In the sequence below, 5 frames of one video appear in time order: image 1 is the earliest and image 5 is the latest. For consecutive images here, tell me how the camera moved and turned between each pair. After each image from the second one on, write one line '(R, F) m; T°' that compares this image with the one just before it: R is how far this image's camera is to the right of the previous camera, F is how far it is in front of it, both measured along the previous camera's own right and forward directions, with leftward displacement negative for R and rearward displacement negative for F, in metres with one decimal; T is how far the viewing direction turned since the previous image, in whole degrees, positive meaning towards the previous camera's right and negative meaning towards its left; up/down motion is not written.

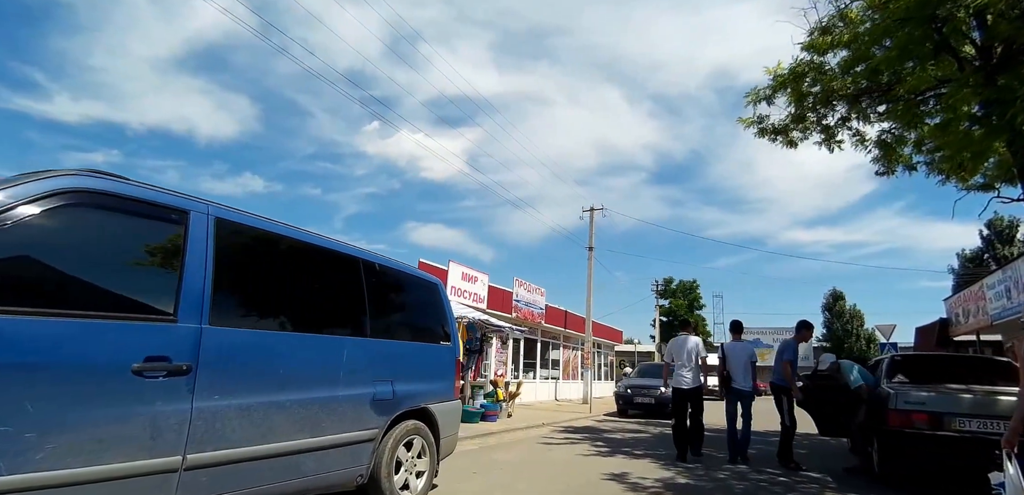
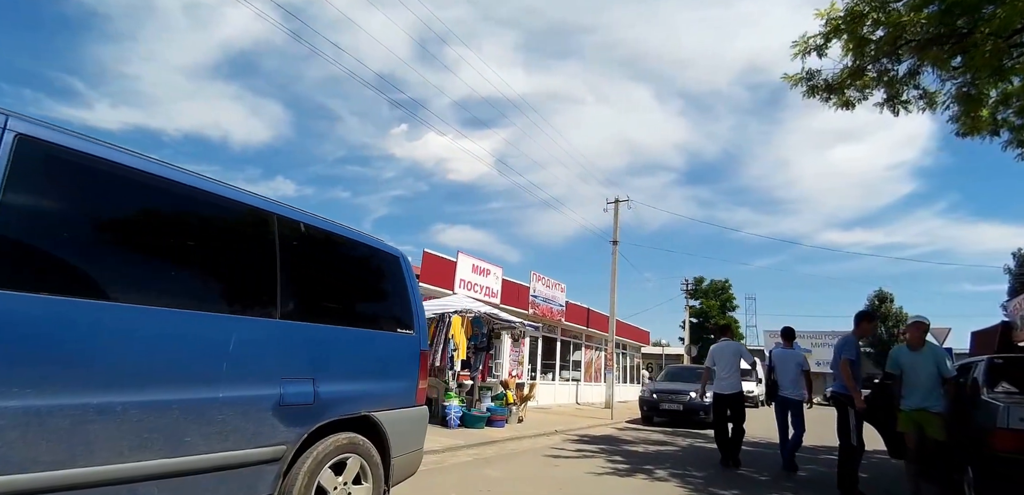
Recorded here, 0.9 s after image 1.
(+0.4, +1.3) m; -3°
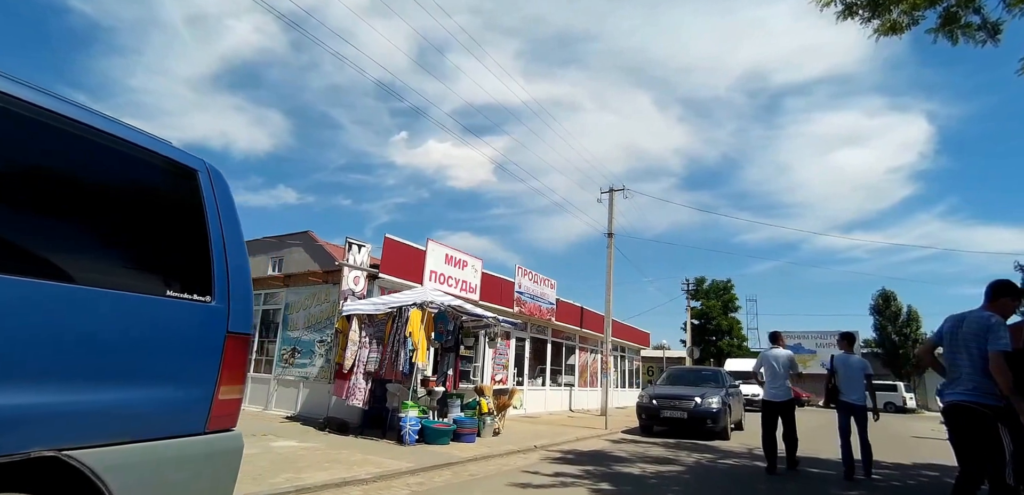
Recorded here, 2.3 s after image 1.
(+0.5, +1.8) m; 0°
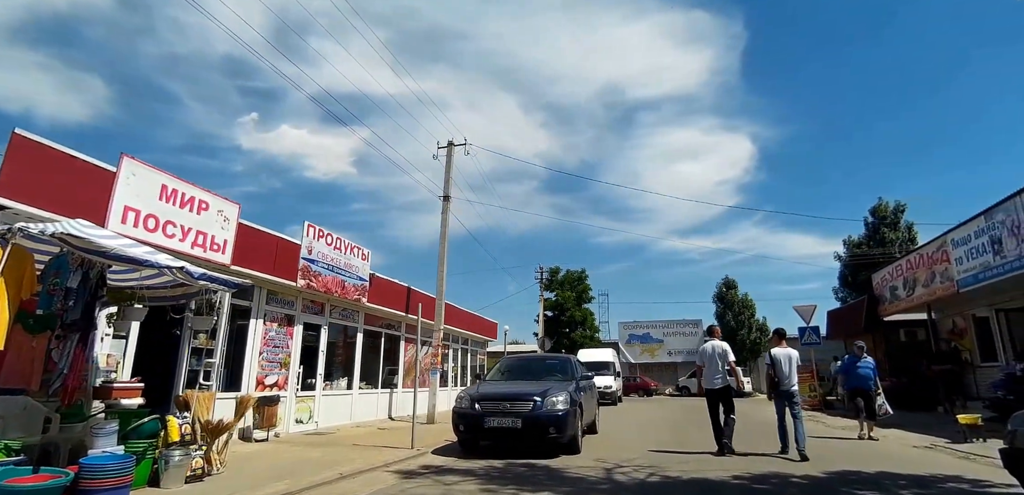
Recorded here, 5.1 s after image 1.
(+1.5, +3.8) m; +14°
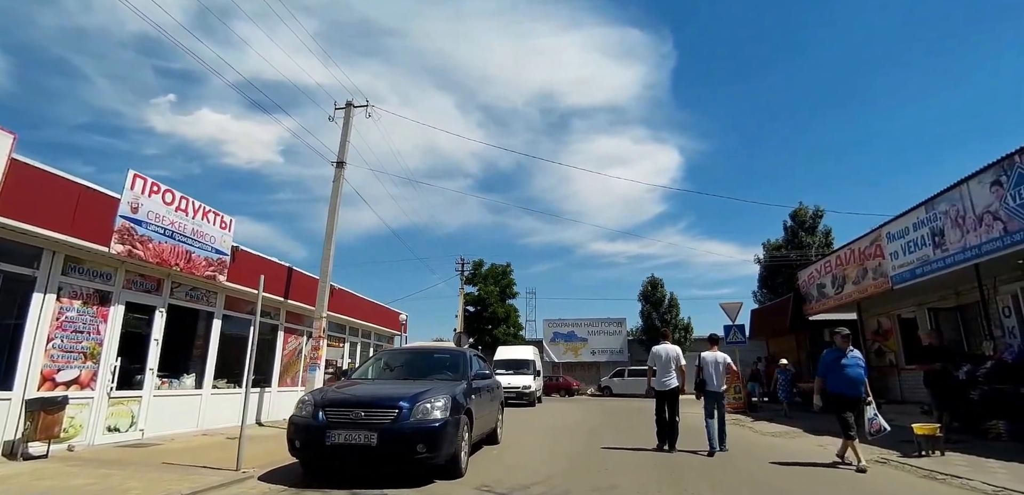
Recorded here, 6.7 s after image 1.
(+0.7, +2.0) m; +7°
